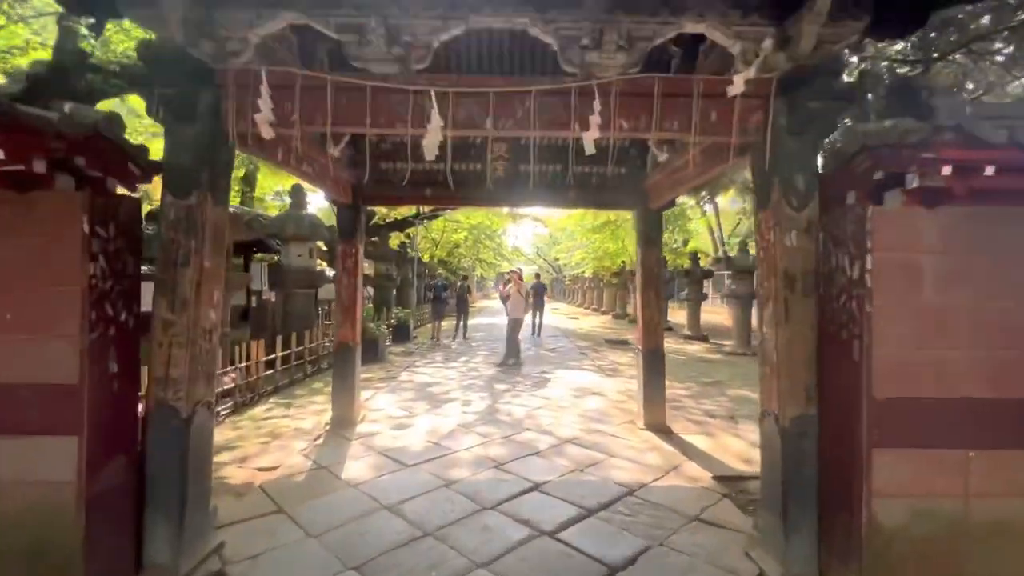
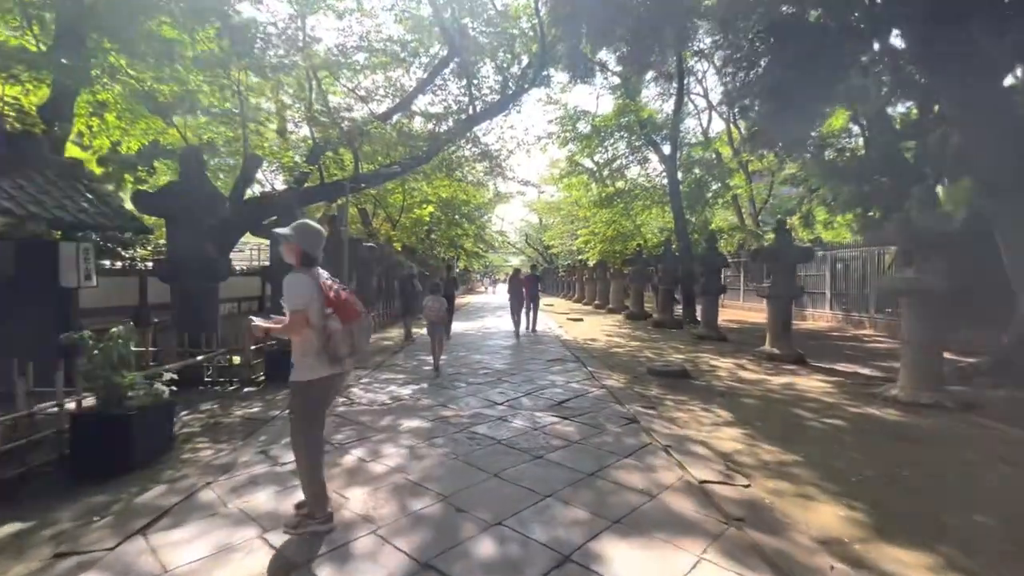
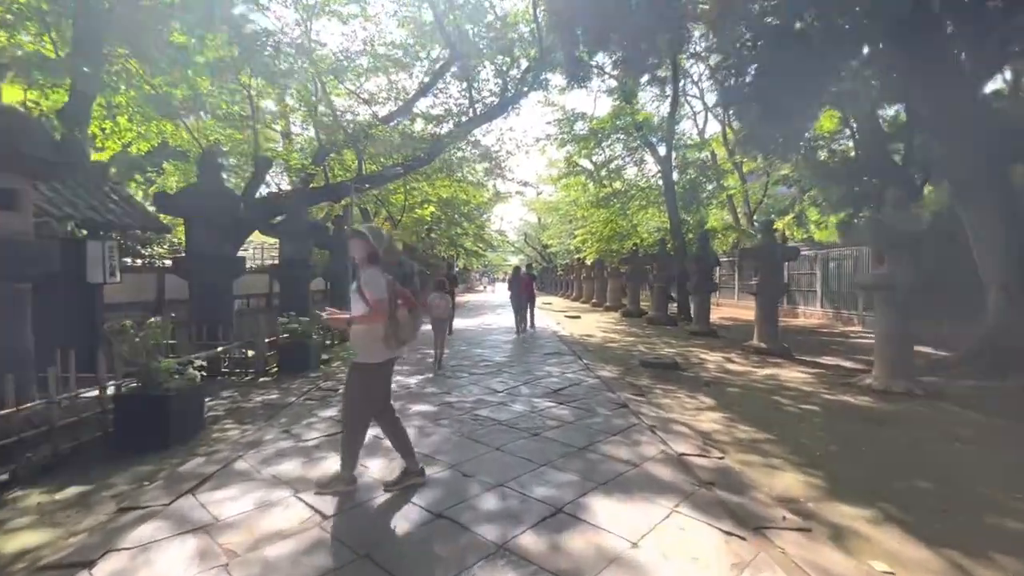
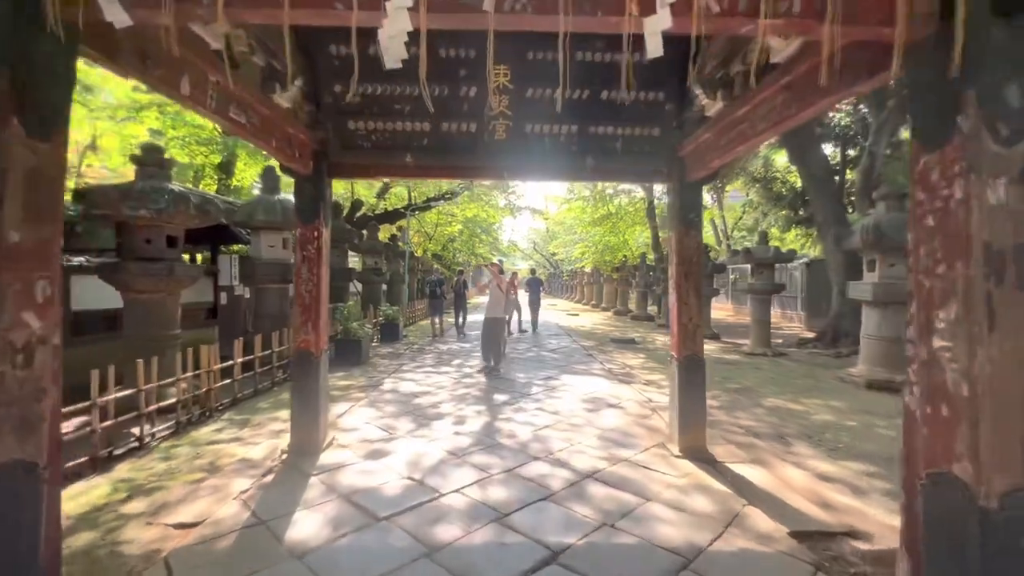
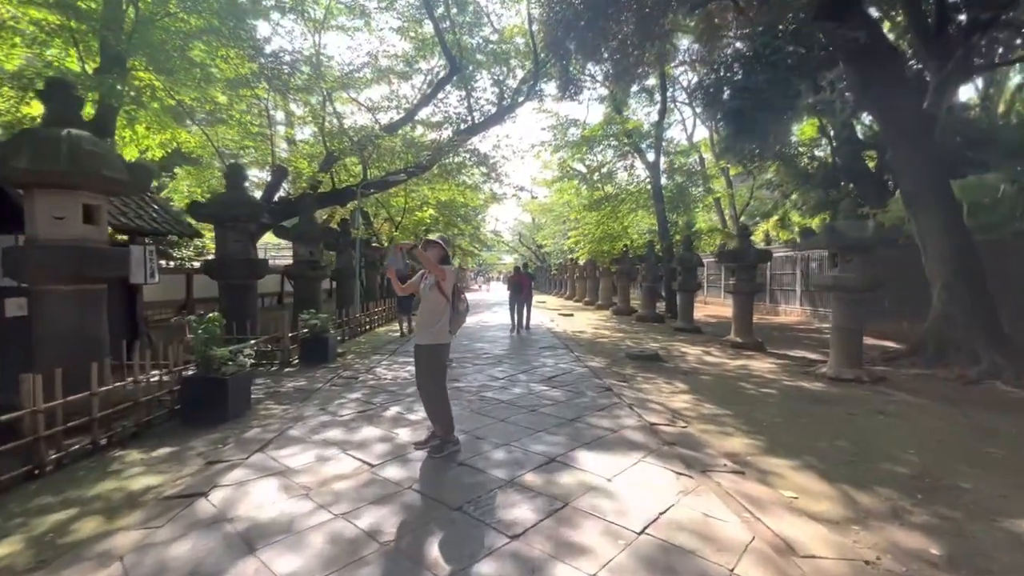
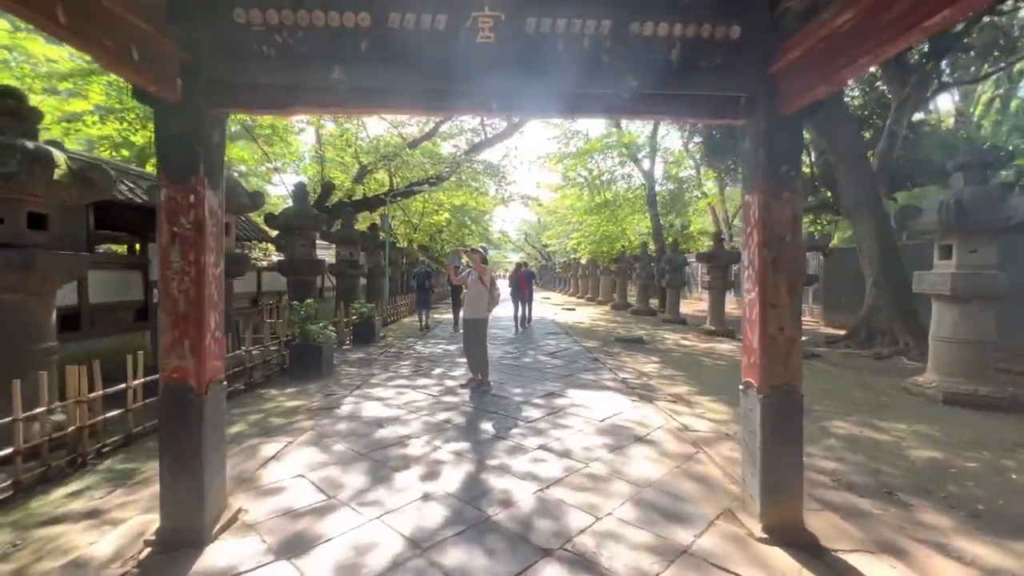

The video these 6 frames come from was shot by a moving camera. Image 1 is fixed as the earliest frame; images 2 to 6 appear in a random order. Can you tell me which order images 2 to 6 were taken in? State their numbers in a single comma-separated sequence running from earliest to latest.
4, 6, 5, 3, 2
